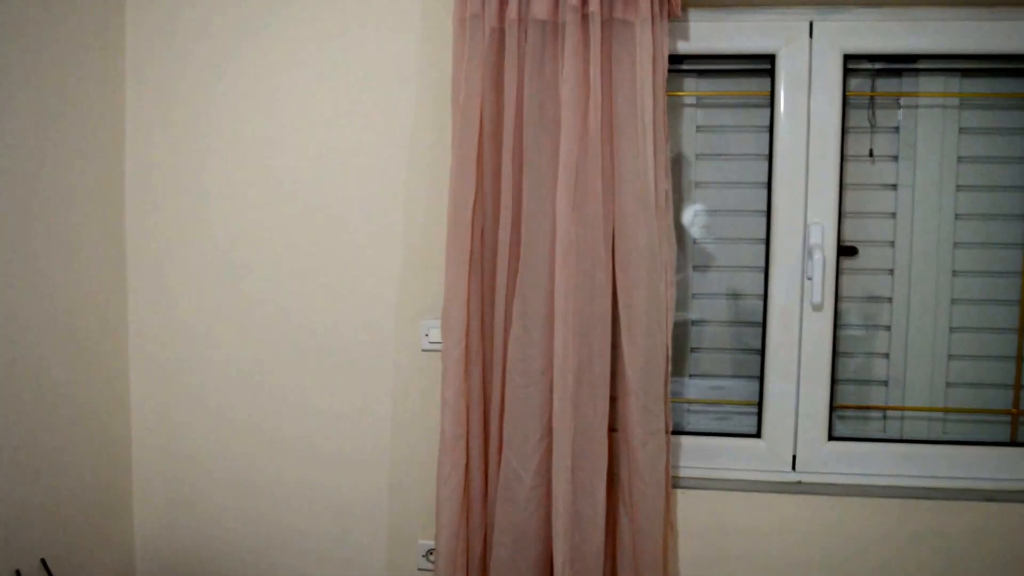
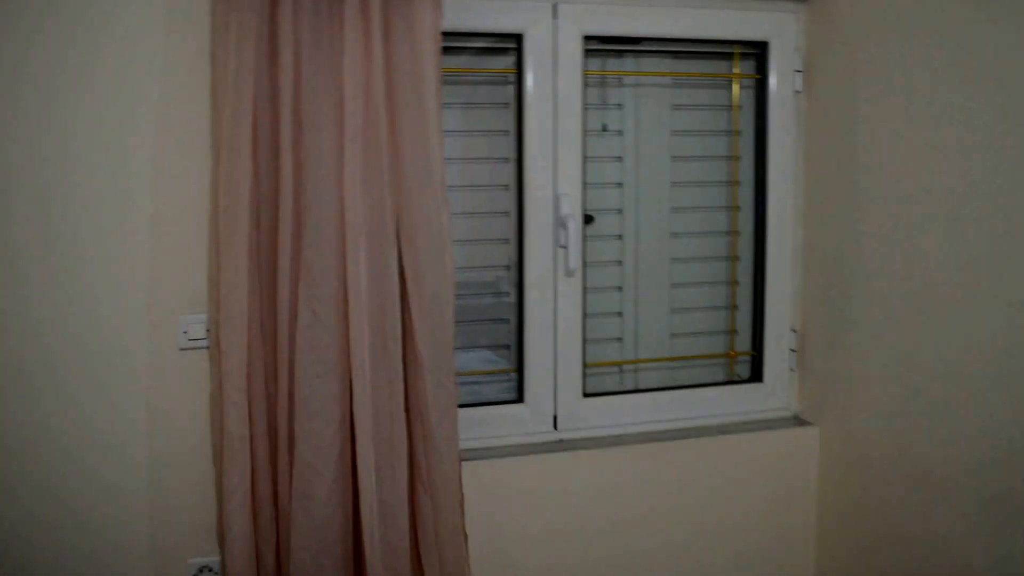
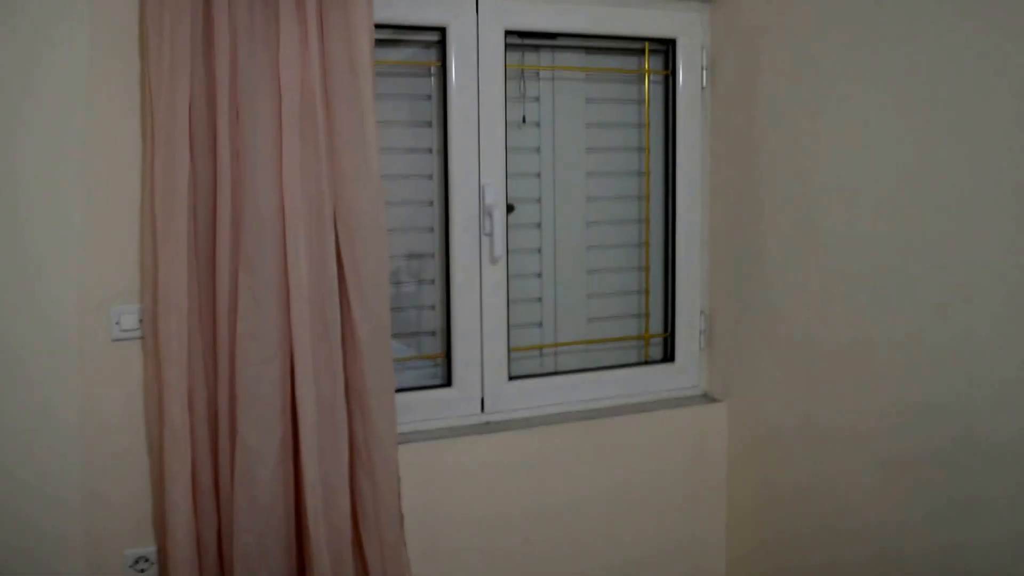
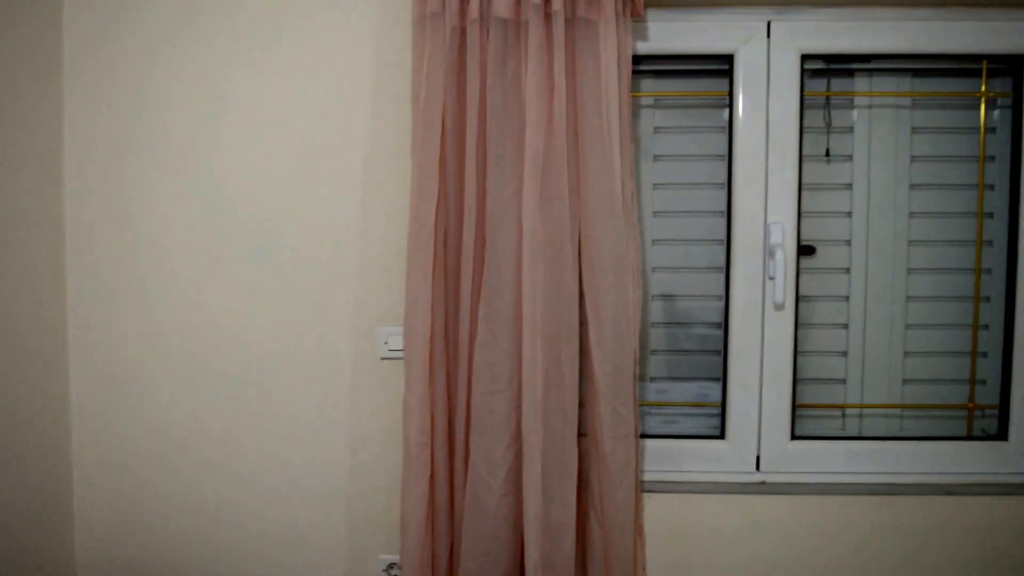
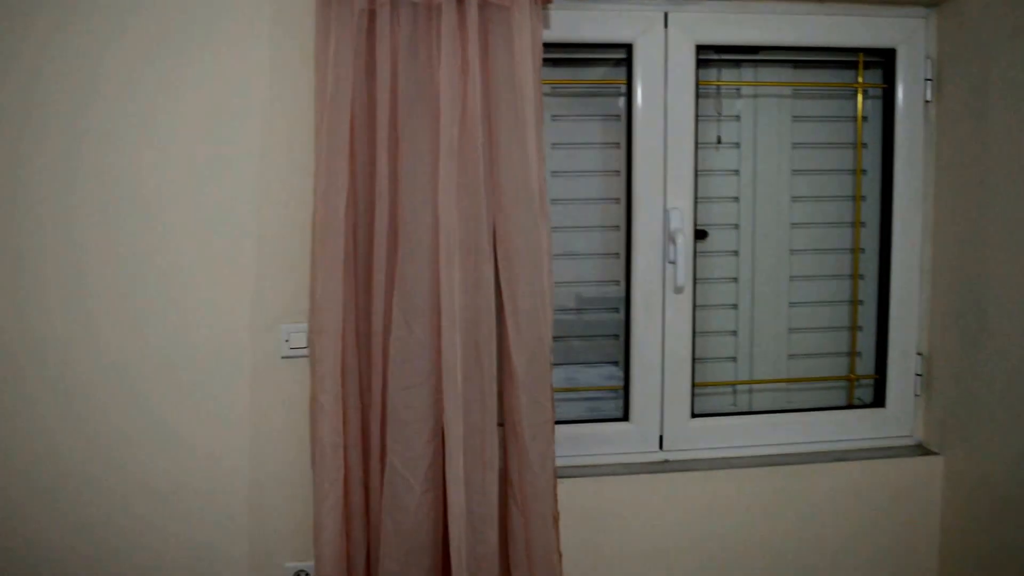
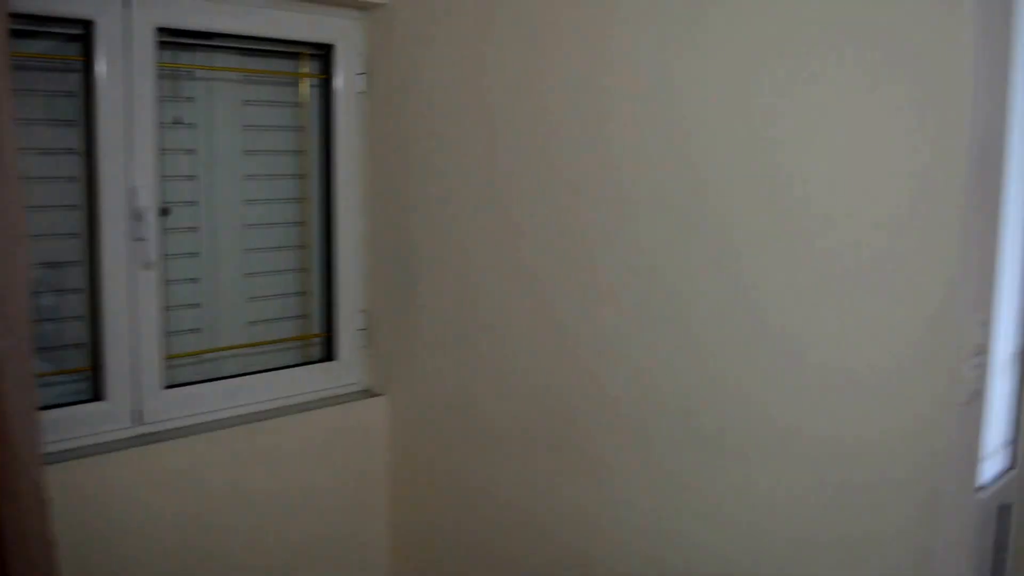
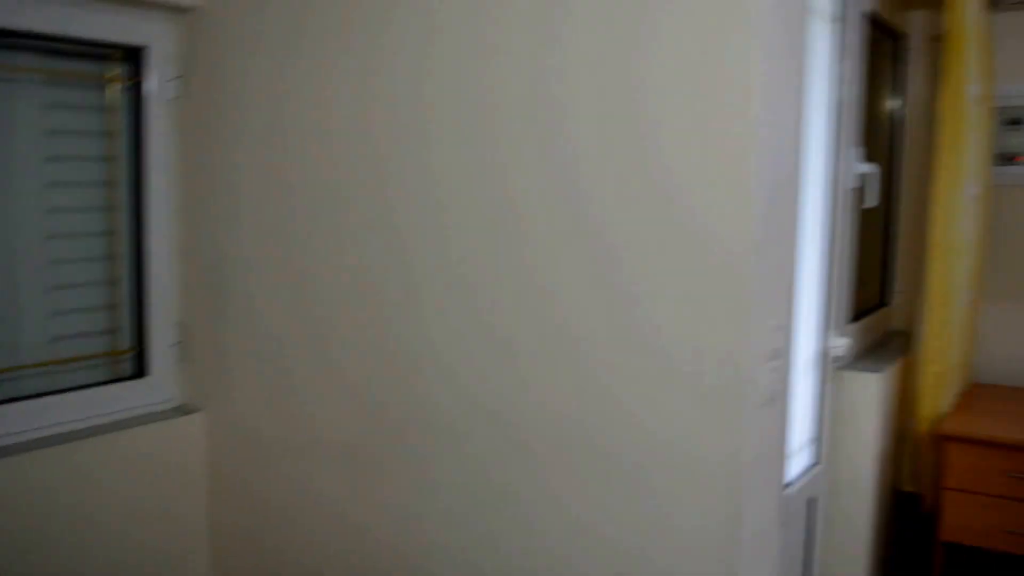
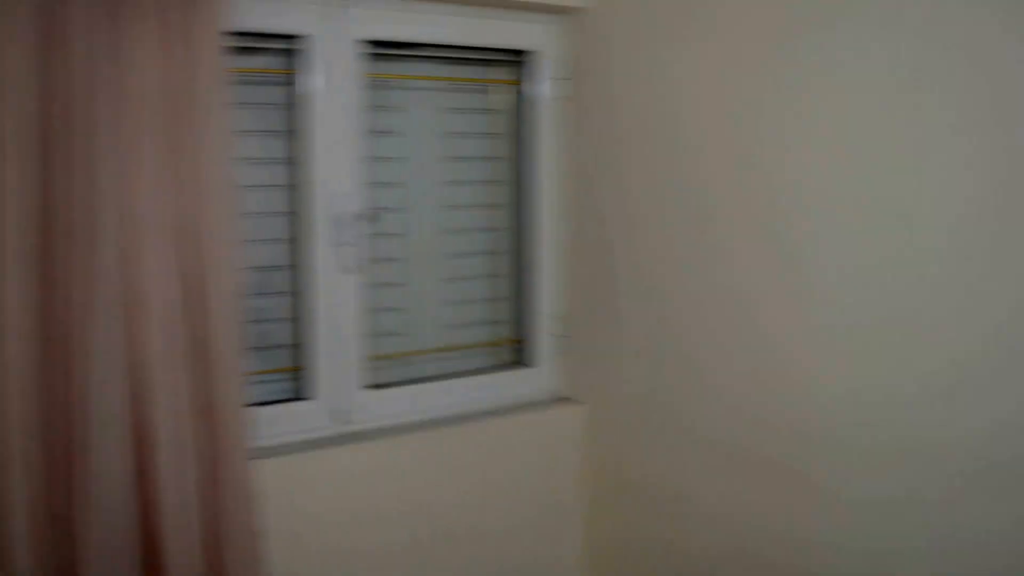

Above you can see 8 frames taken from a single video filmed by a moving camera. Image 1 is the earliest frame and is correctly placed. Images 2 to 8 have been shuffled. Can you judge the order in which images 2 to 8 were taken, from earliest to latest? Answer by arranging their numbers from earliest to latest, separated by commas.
4, 5, 2, 3, 8, 6, 7
